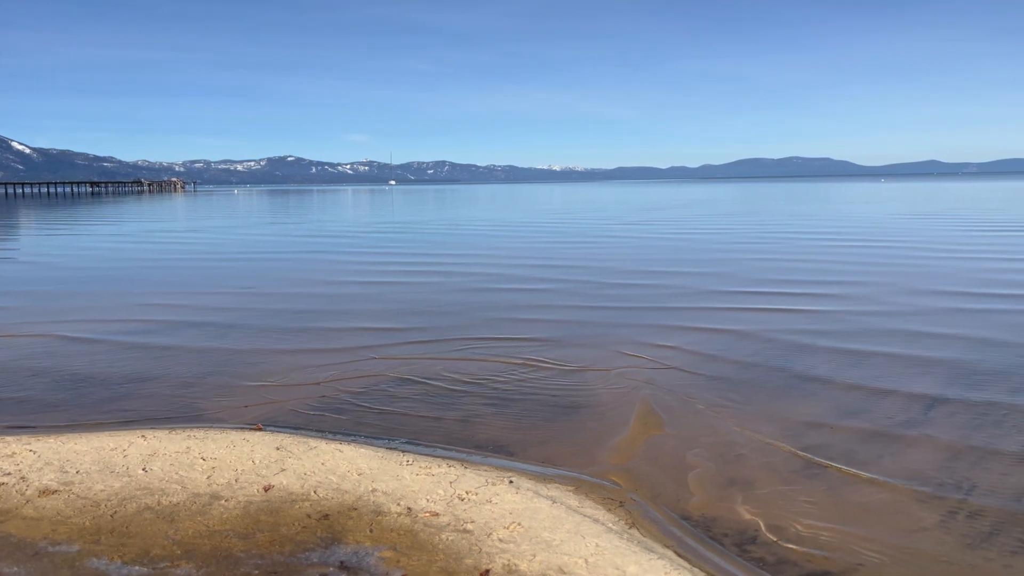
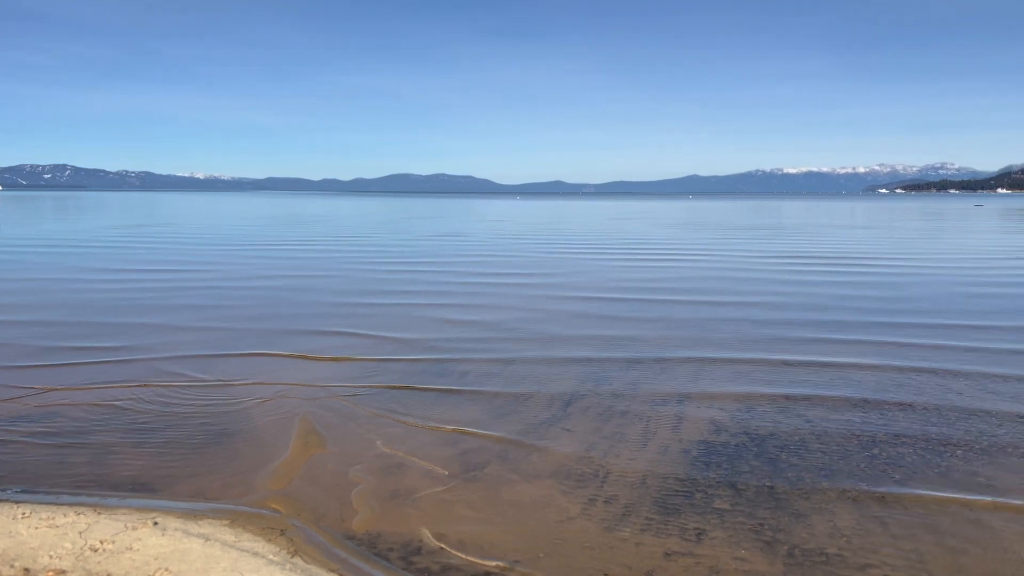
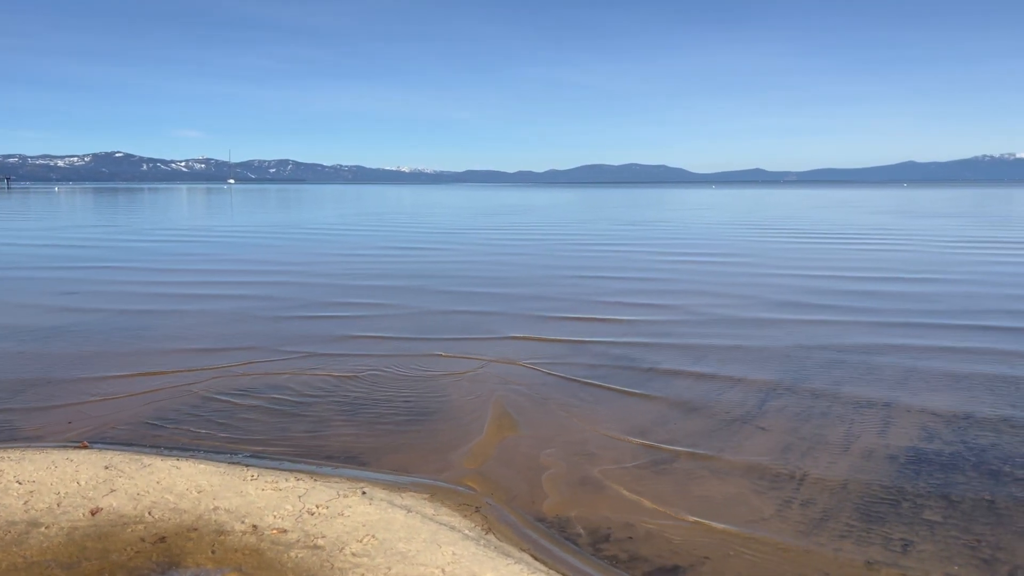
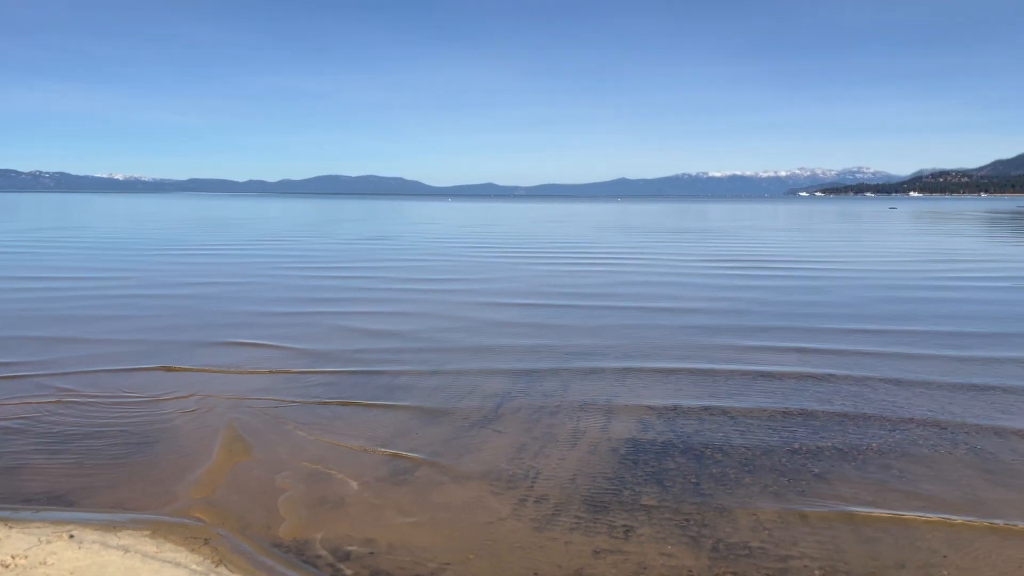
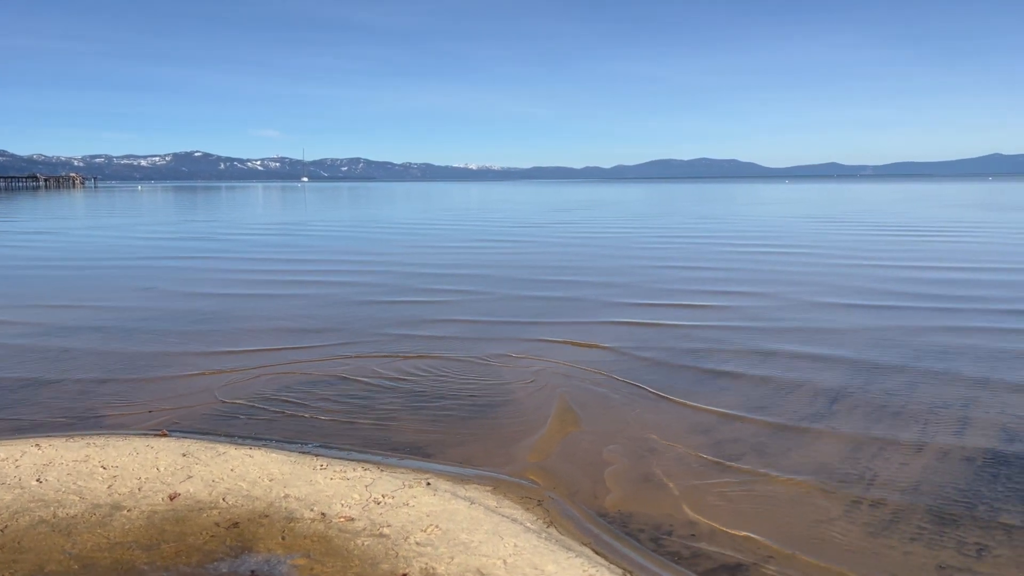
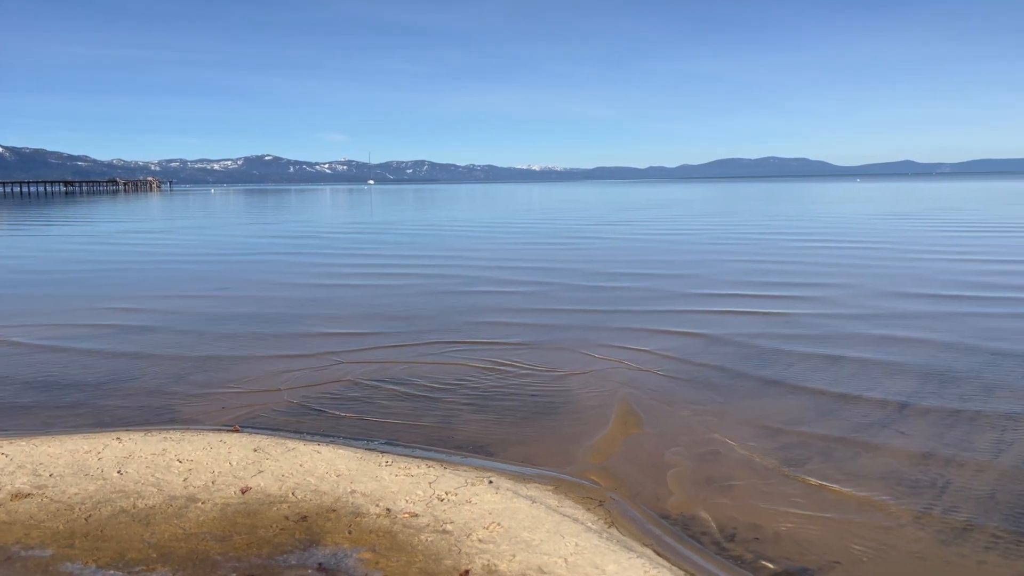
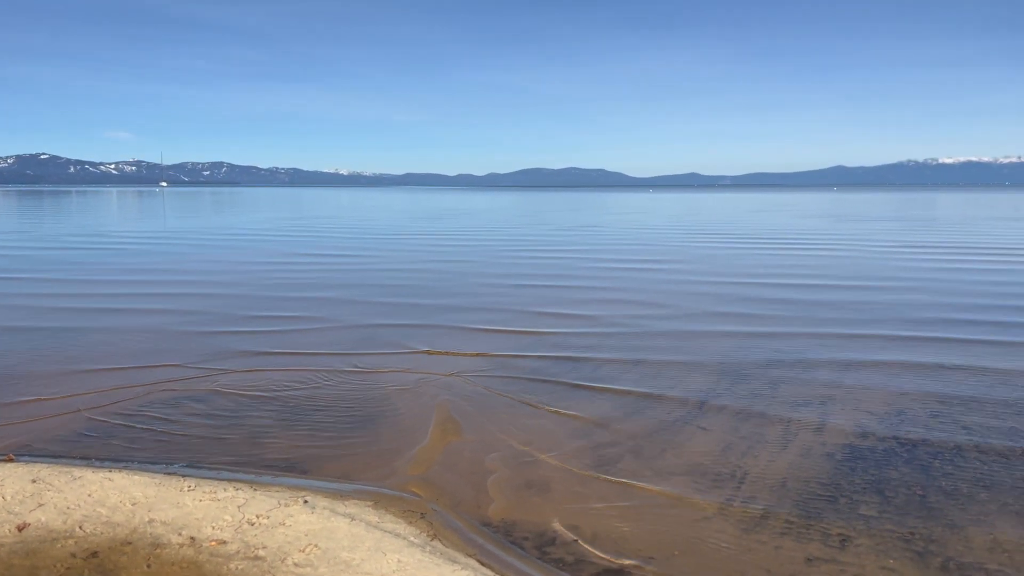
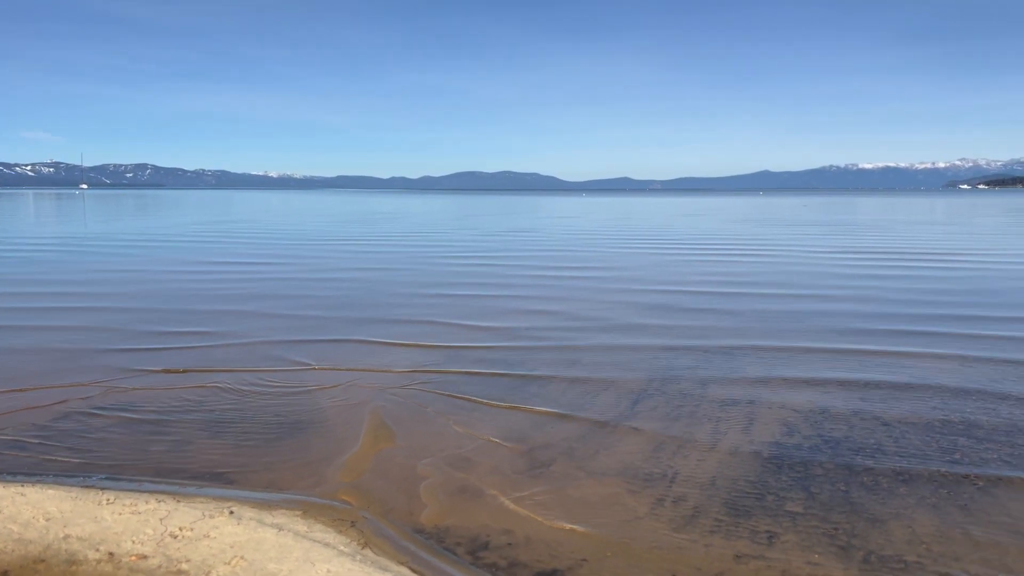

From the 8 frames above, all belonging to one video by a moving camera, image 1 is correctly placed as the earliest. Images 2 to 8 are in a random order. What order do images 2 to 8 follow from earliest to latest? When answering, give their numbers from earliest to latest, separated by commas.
6, 5, 3, 7, 8, 2, 4
